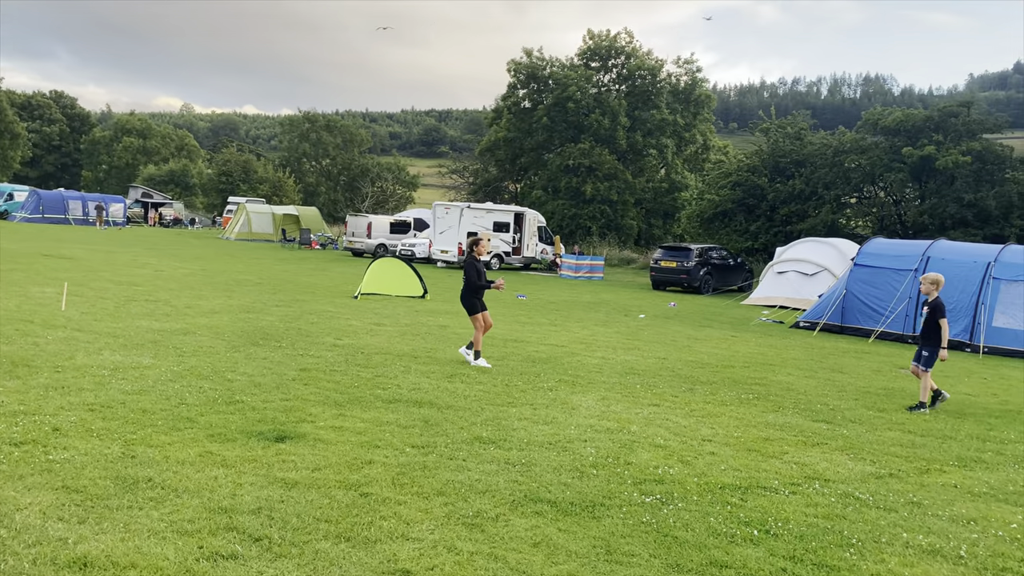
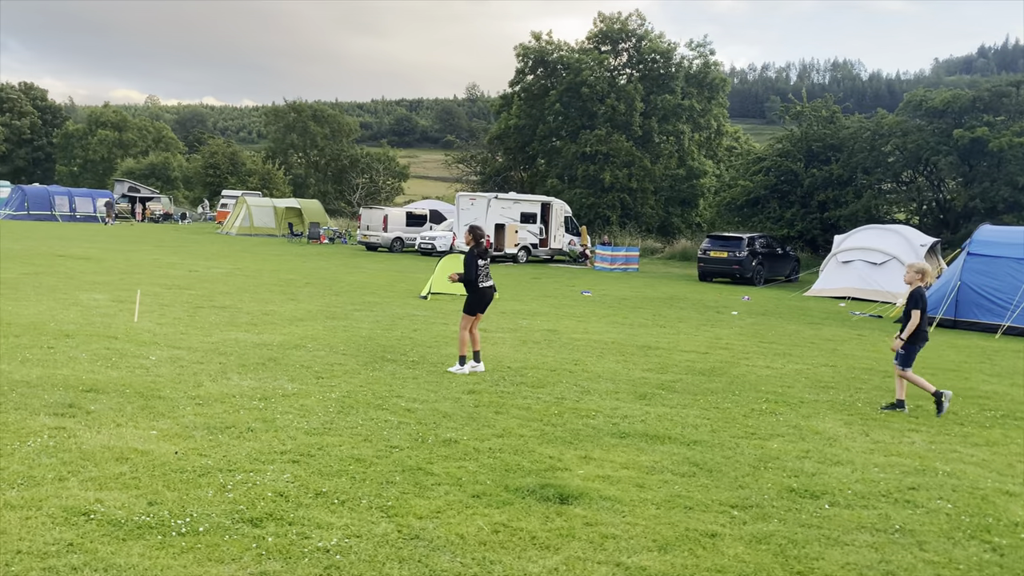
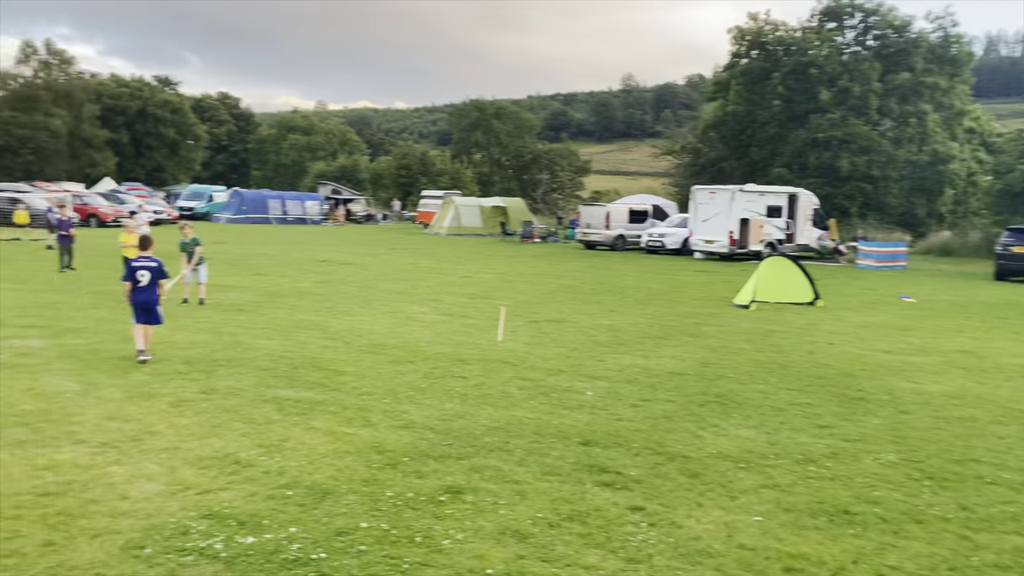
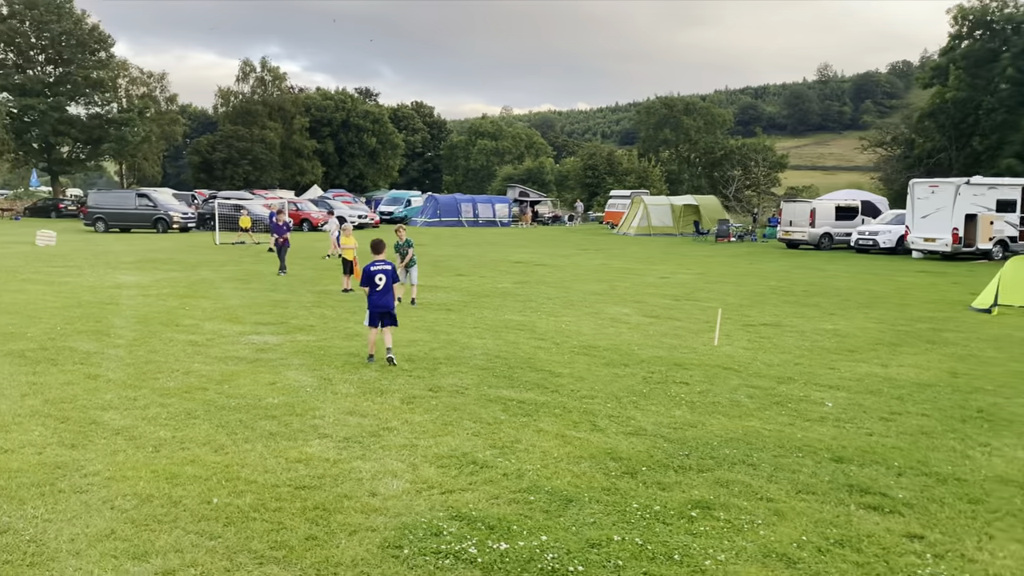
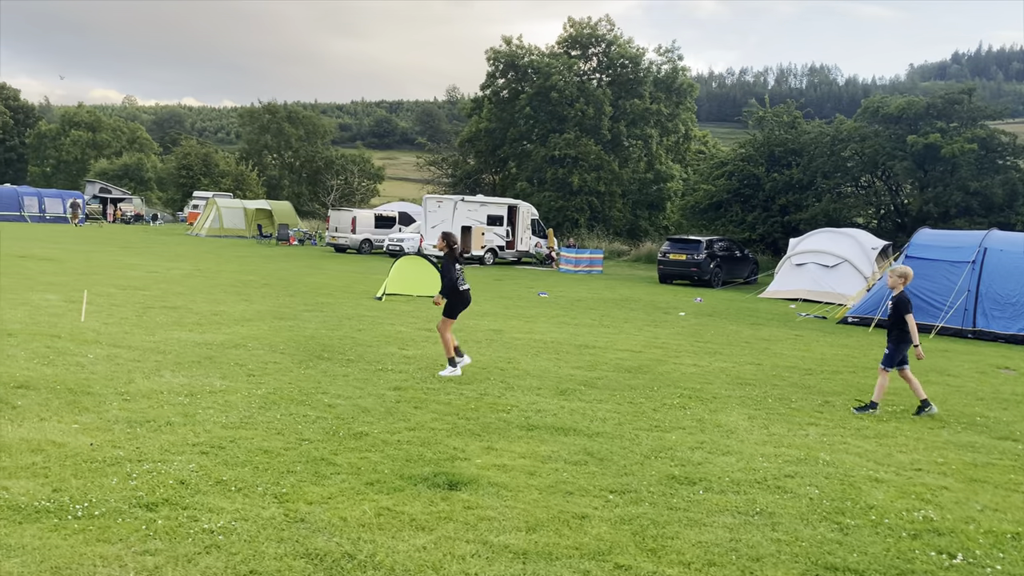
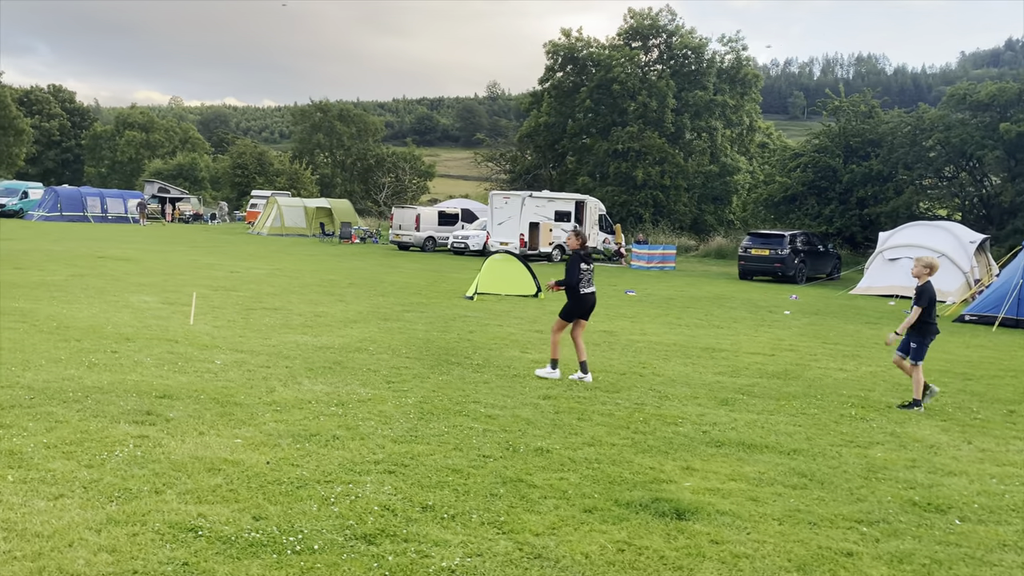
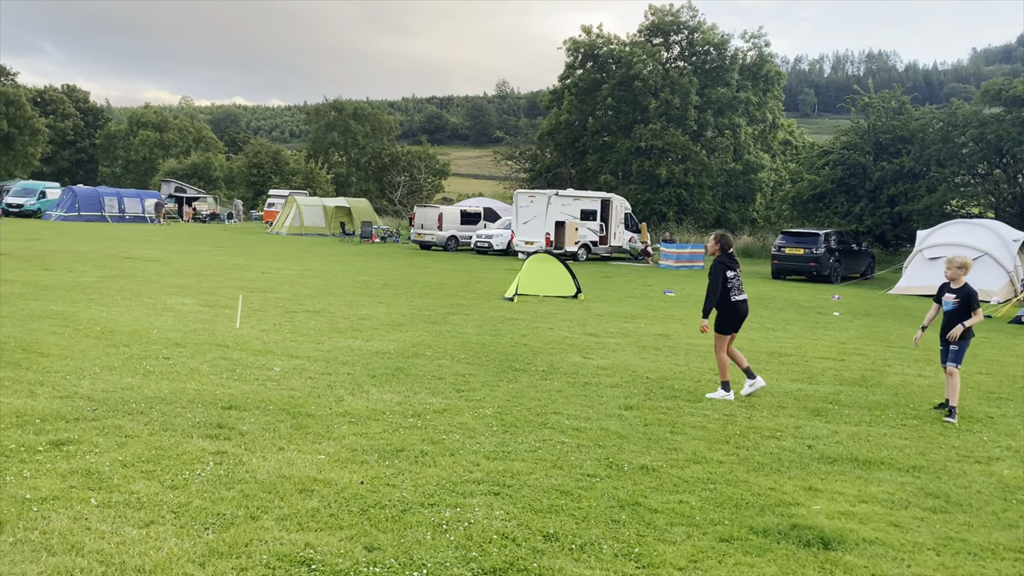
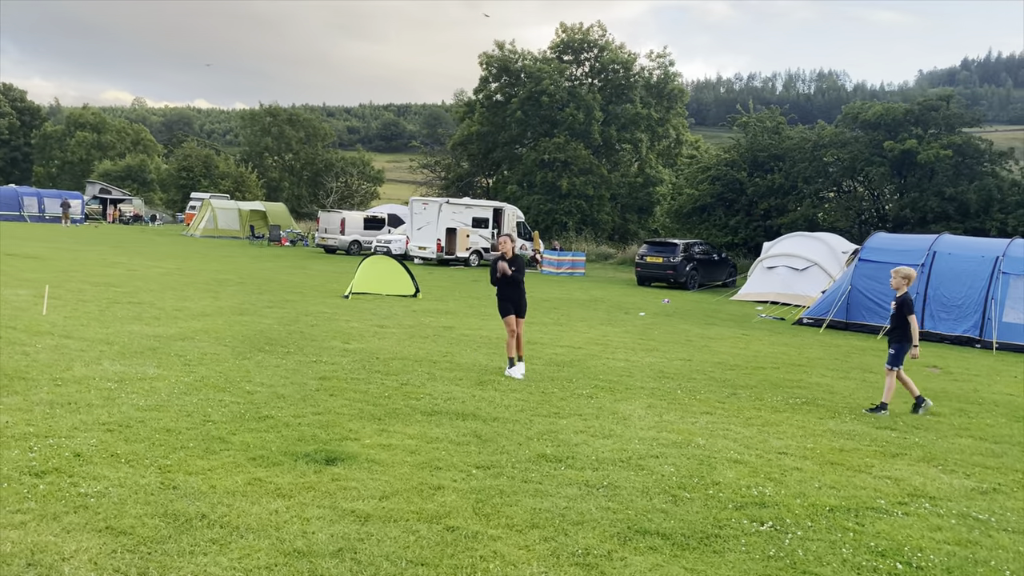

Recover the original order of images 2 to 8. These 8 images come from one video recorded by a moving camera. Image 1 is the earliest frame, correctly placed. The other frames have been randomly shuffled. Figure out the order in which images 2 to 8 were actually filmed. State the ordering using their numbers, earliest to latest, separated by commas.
8, 5, 2, 6, 7, 3, 4
